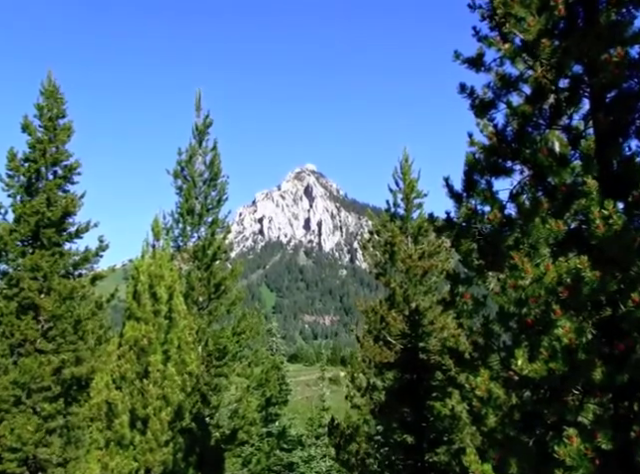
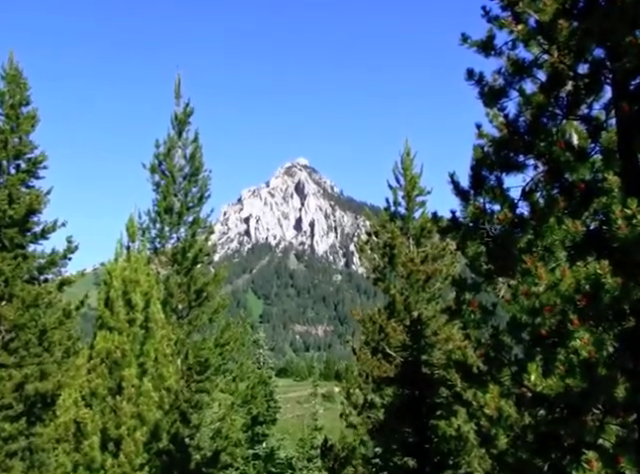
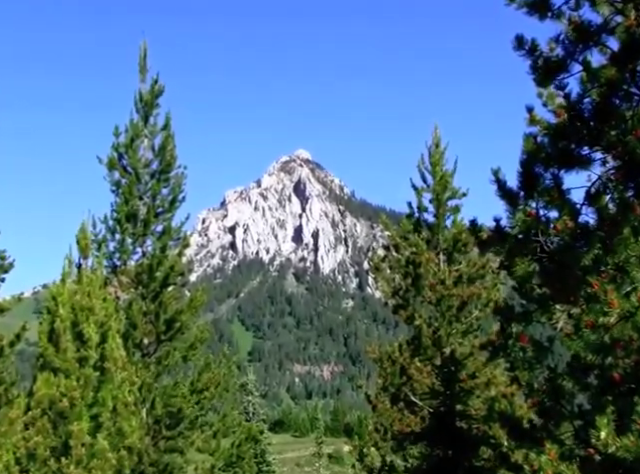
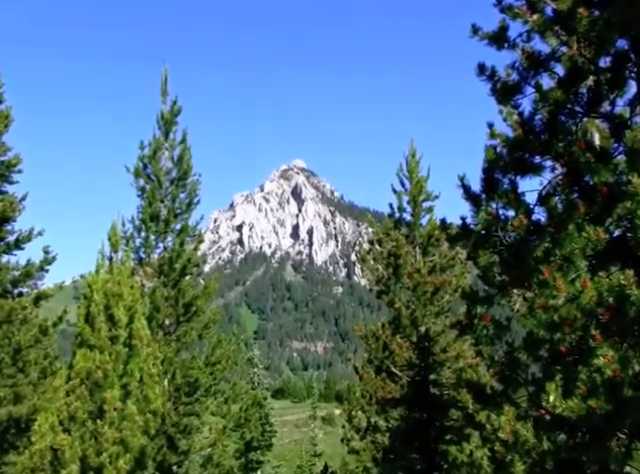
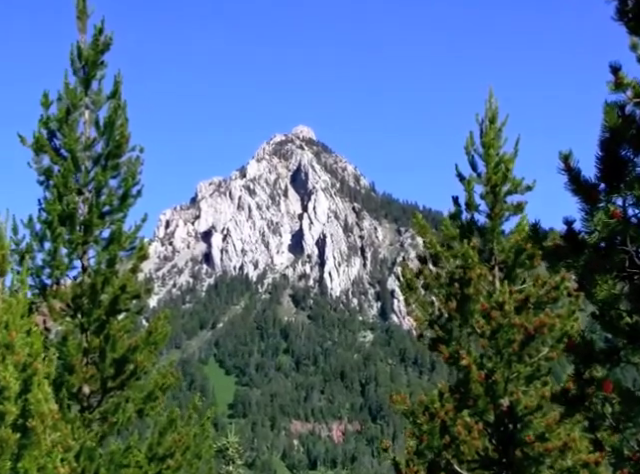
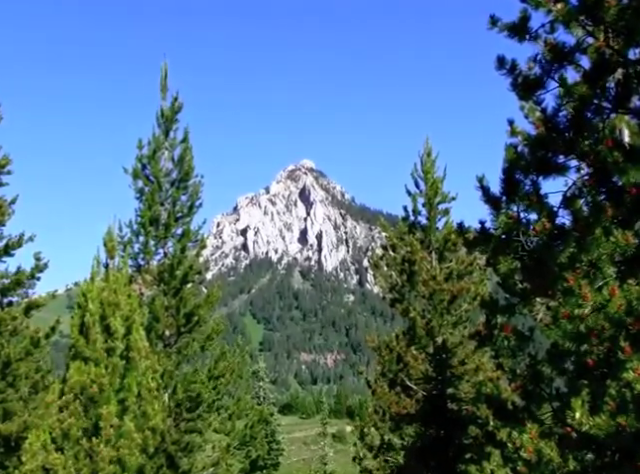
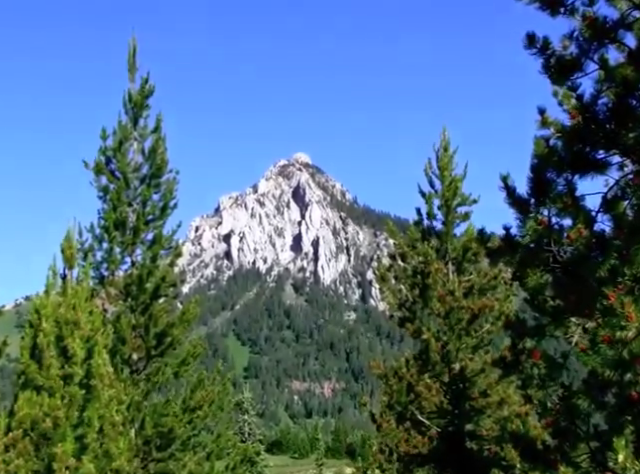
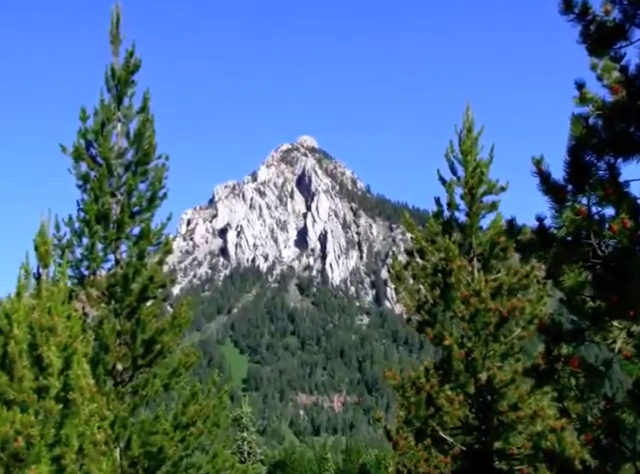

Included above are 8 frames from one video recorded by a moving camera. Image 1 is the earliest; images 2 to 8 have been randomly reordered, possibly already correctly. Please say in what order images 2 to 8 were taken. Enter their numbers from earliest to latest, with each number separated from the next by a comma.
2, 4, 6, 3, 7, 8, 5
